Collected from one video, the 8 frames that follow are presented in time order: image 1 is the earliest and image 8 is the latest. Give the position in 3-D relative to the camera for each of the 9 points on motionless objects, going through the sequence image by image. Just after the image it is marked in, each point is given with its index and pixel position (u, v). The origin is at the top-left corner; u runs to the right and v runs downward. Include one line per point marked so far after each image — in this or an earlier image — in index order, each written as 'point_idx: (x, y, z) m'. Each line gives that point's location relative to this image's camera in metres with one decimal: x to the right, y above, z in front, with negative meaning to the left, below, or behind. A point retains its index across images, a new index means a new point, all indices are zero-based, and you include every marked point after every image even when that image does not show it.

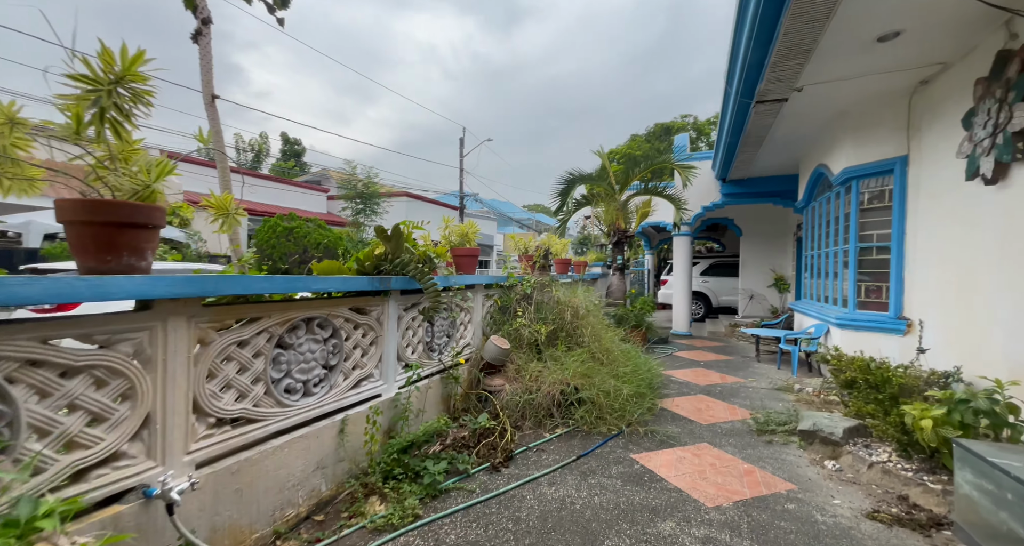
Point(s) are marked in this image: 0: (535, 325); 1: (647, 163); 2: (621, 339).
0: (+0.2, -0.5, +3.8) m
1: (+2.5, +2.0, +7.2) m
2: (+1.3, -0.8, +4.5) m
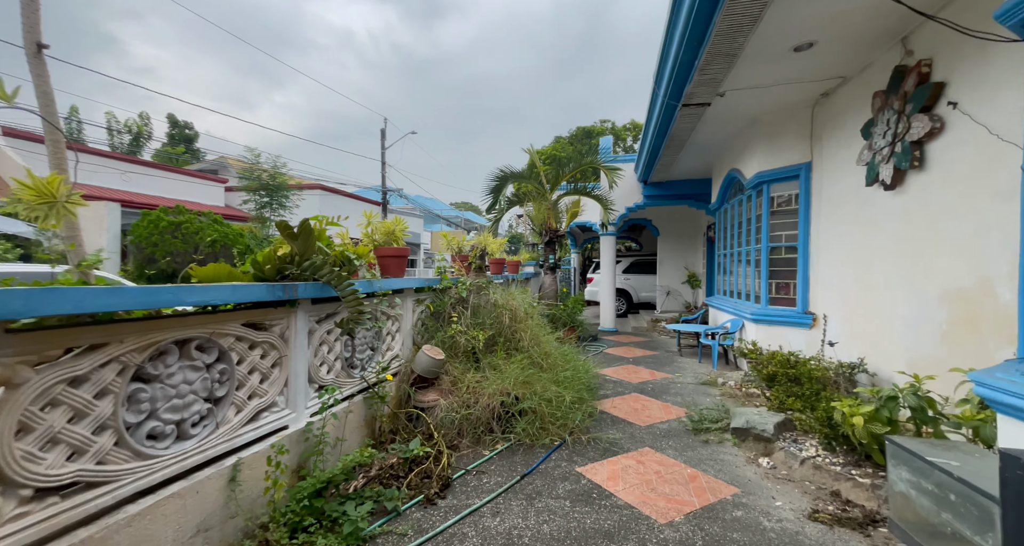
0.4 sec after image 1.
0: (-0.4, -0.5, +3.6) m
1: (+1.2, +2.0, +7.3) m
2: (+0.5, -0.8, +4.4) m
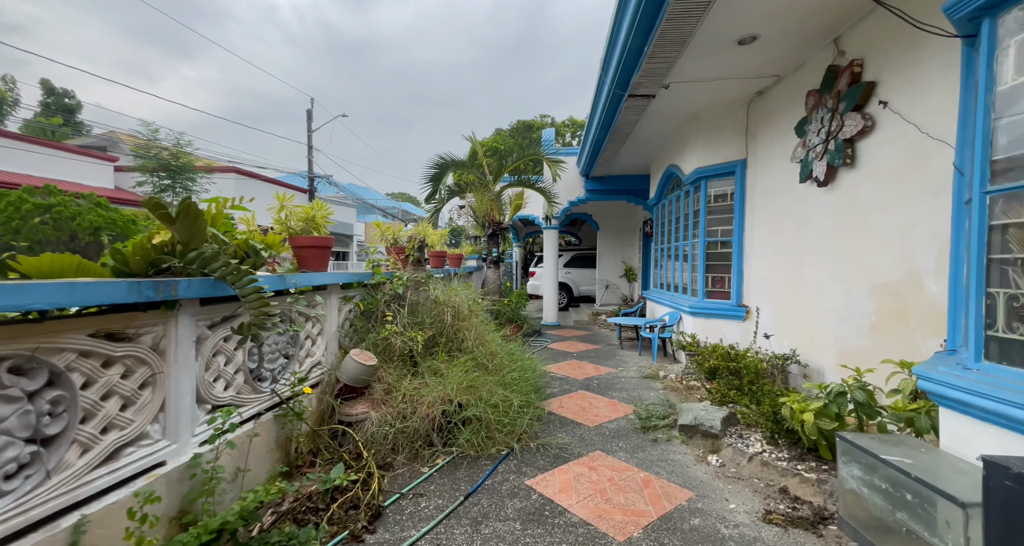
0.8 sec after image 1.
0: (-0.8, -0.5, +3.2) m
1: (+0.1, +2.1, +7.1) m
2: (-0.1, -0.7, +4.2) m
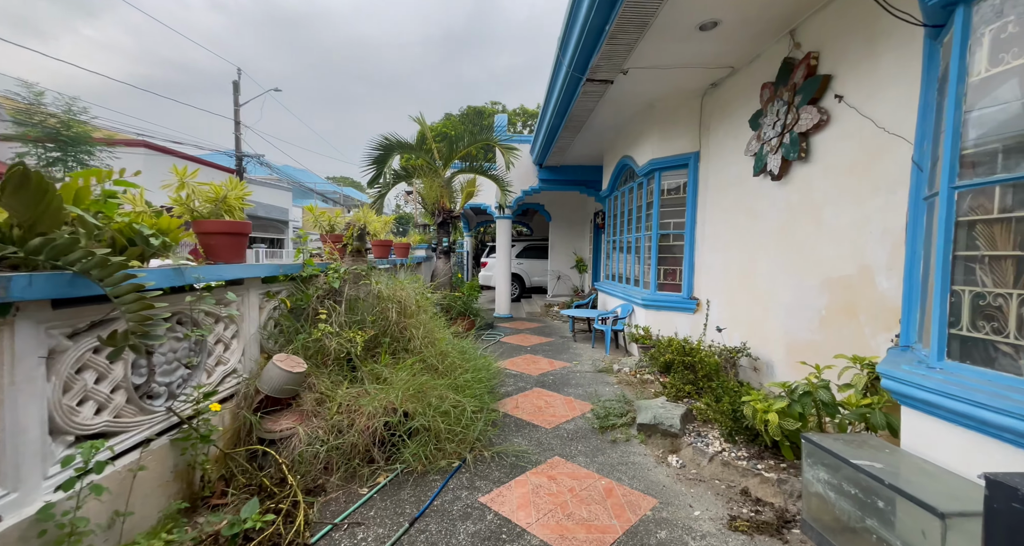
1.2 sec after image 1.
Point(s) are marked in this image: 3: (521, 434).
0: (-1.2, -0.4, +2.8) m
1: (-0.7, +2.3, +6.7) m
2: (-0.6, -0.6, +3.9) m
3: (+0.1, -1.1, +2.8) m
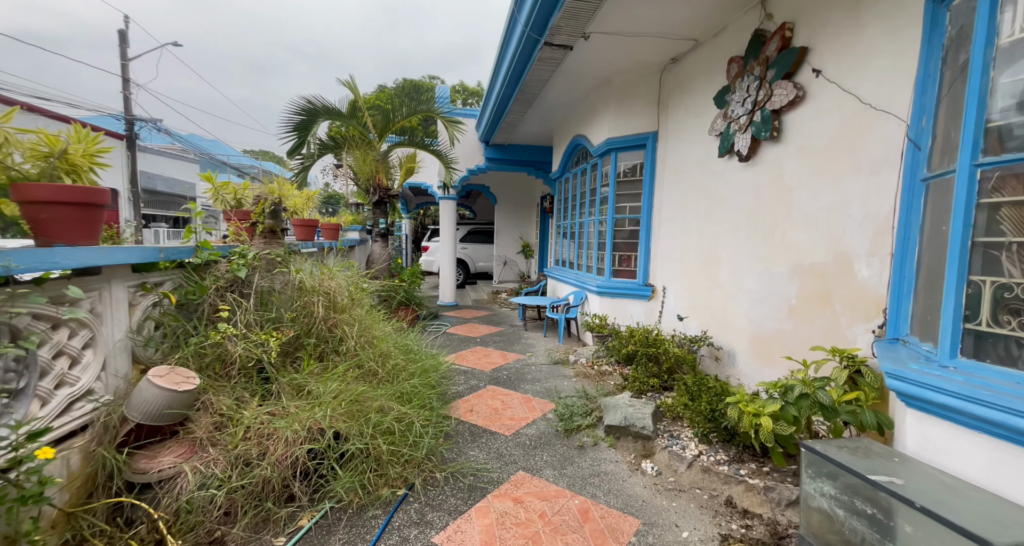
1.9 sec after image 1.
0: (-1.5, -0.3, +2.2) m
1: (-1.5, +2.5, +6.1) m
2: (-1.0, -0.5, +3.4) m
3: (-0.2, -1.1, +2.4) m
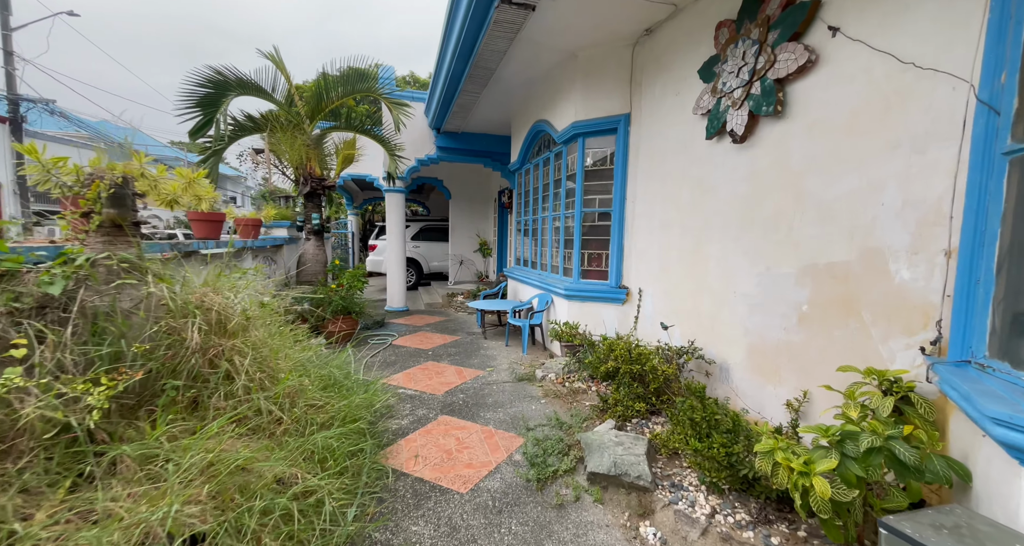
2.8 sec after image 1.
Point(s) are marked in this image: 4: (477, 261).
0: (-1.6, -0.4, +1.5) m
1: (-2.2, +2.5, +5.3) m
2: (-1.3, -0.5, +2.7) m
3: (-0.4, -1.1, +1.8) m
4: (-0.8, +0.3, +9.4) m
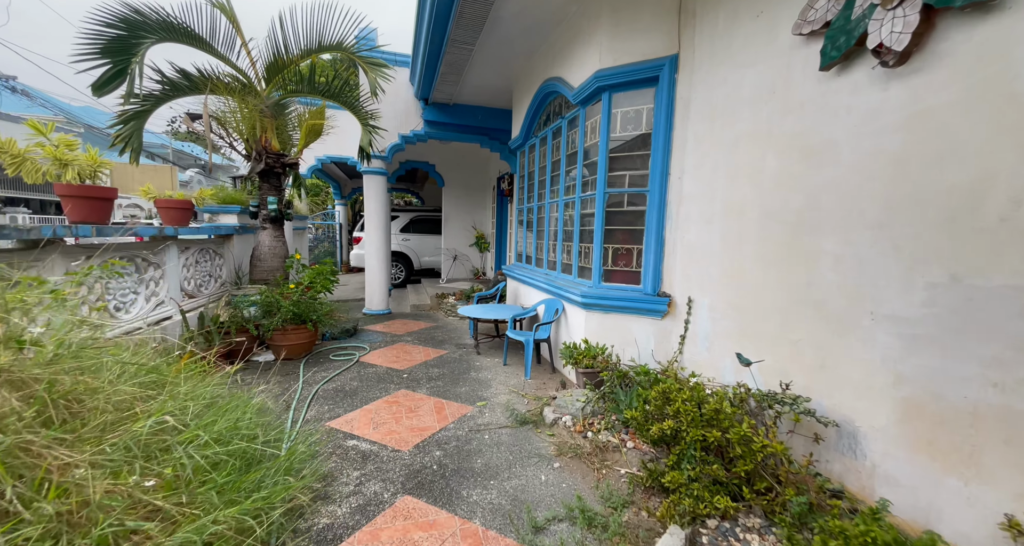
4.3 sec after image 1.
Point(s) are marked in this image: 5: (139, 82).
0: (-1.6, -0.4, +0.5) m
1: (-2.1, +2.5, +4.2) m
2: (-1.3, -0.5, +1.7) m
3: (-0.4, -1.1, +0.8) m
4: (-0.8, +0.4, +8.4) m
5: (-3.4, +1.7, +3.6) m
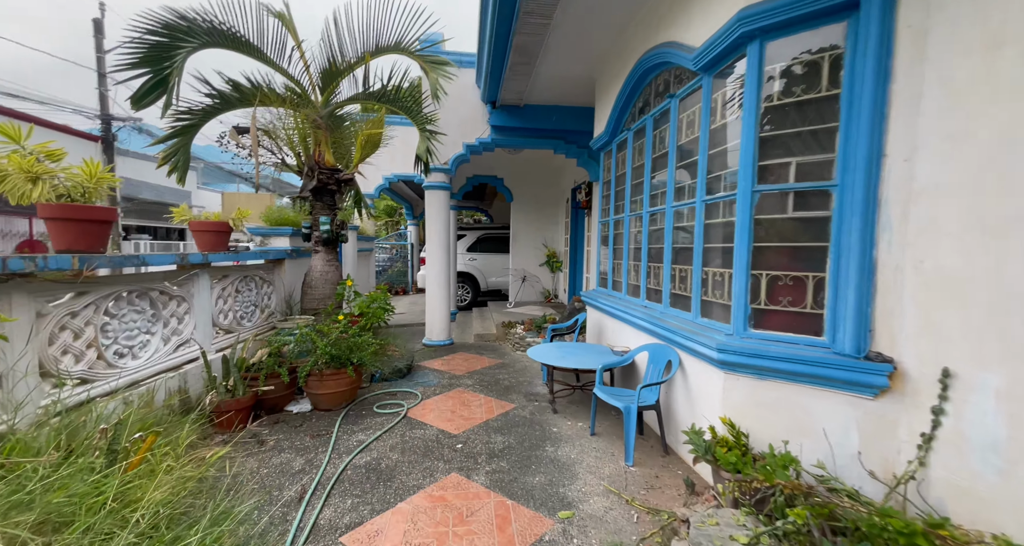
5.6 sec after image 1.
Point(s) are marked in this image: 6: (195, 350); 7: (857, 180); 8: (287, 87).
0: (-1.5, -0.5, -0.2) m
1: (-1.4, +2.2, +3.7) m
2: (-1.0, -0.7, +1.0) m
3: (-0.3, -1.2, -0.1) m
4: (+0.6, -0.1, +7.5) m
5: (-2.8, +1.5, +3.4) m
6: (-2.2, -0.5, +2.7) m
7: (+1.5, +0.4, +1.7) m
8: (-2.2, +1.8, +3.8) m
